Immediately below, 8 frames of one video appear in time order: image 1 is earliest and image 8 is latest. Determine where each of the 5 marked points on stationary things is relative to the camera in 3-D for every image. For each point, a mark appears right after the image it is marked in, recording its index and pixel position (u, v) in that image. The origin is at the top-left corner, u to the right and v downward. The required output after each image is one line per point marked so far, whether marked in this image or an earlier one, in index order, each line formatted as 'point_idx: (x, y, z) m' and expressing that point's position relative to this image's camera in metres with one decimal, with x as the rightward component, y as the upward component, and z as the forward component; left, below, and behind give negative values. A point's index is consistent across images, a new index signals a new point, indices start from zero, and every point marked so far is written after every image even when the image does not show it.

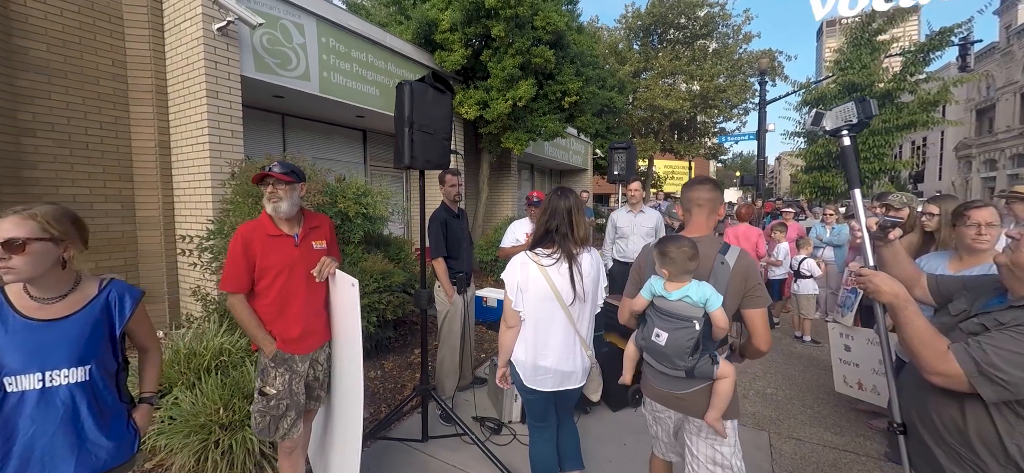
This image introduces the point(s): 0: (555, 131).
0: (+0.9, +2.1, +7.7) m
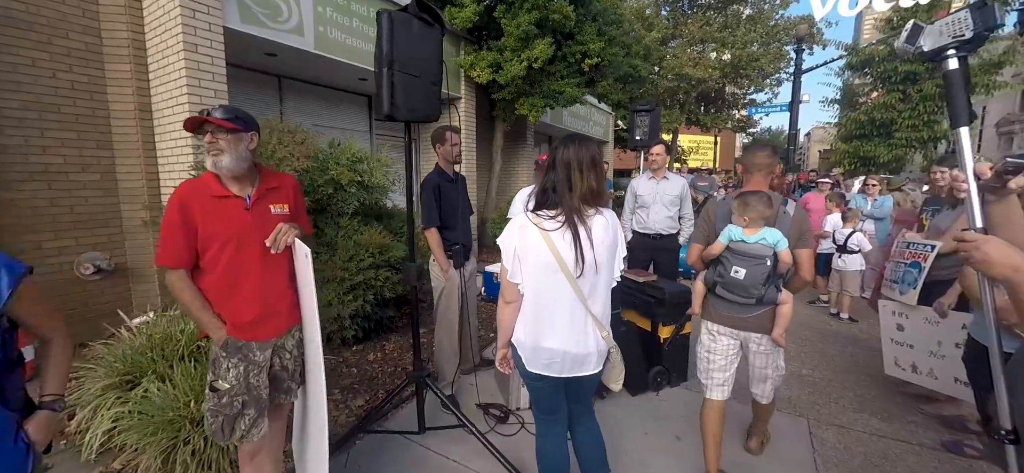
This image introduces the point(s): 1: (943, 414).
0: (+1.2, +2.6, +6.9) m
1: (+2.9, -1.2, +2.5) m
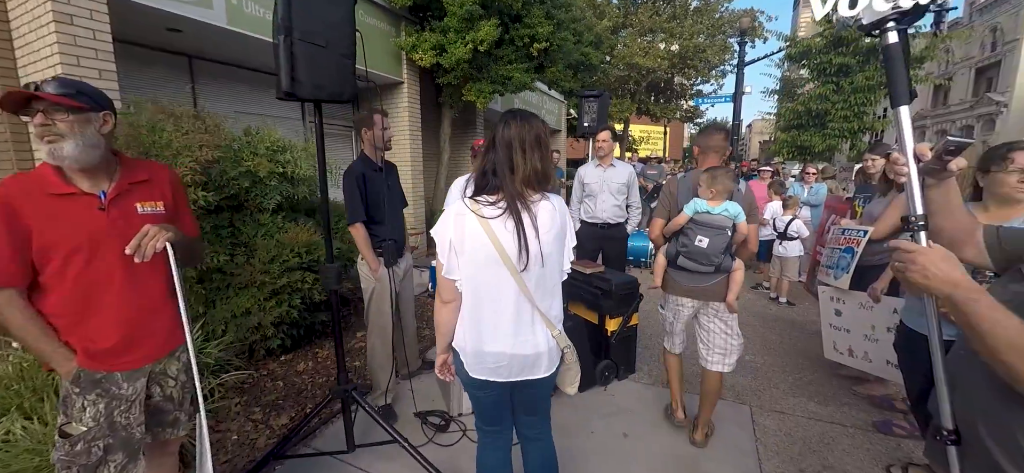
0: (+0.2, +2.7, +6.7) m
1: (+2.5, -1.1, +2.6) m
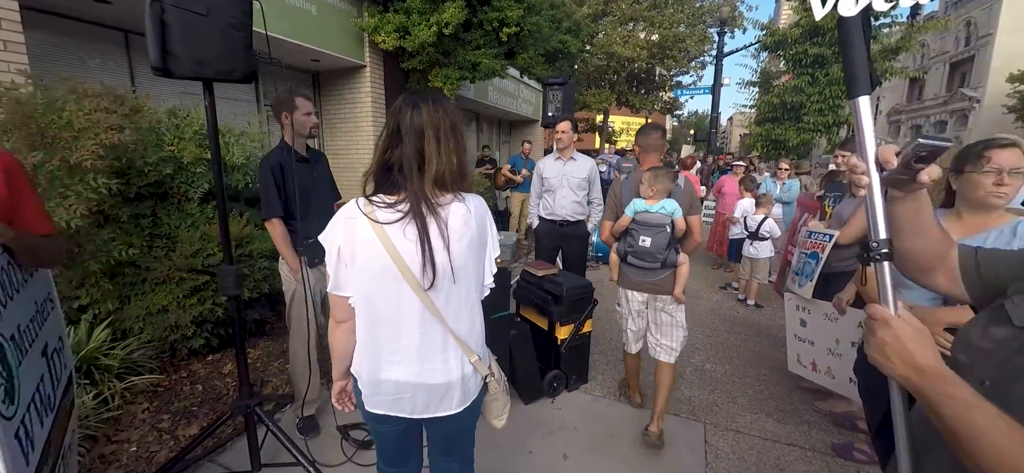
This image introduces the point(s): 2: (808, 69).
0: (-0.3, +2.8, +6.4) m
1: (+2.1, -1.1, +2.4) m
2: (+5.4, +3.0, +6.8) m
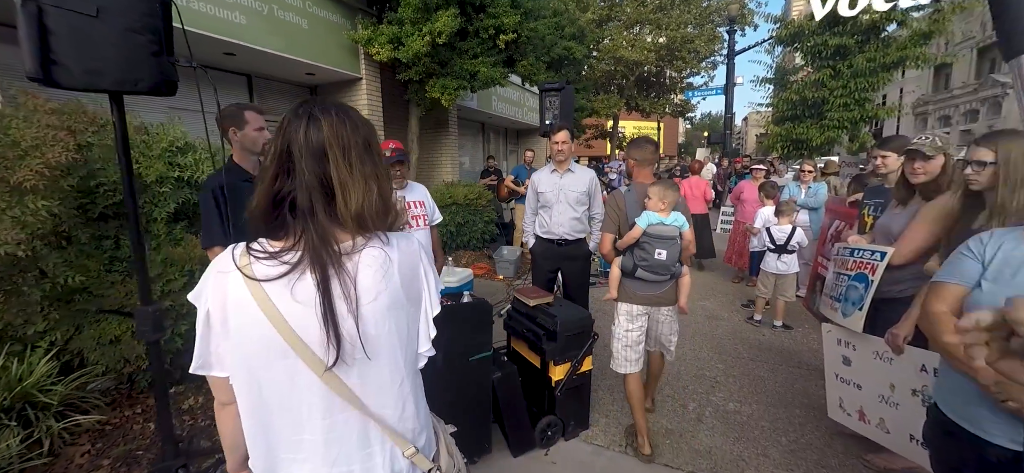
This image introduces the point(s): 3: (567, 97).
0: (-0.3, +2.6, +6.1) m
1: (+2.0, -1.2, +2.0) m
2: (+5.4, +2.9, +6.4) m
3: (+0.8, +2.0, +5.3) m
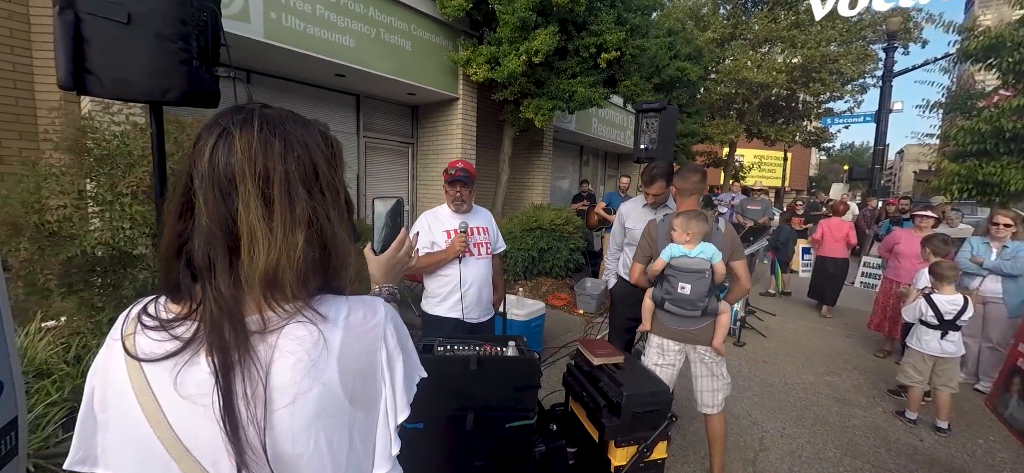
0: (+1.2, +2.1, +5.8) m
1: (+2.1, -1.6, +1.1) m
2: (+6.8, +1.9, +4.7) m
3: (+2.1, +1.5, +4.8) m
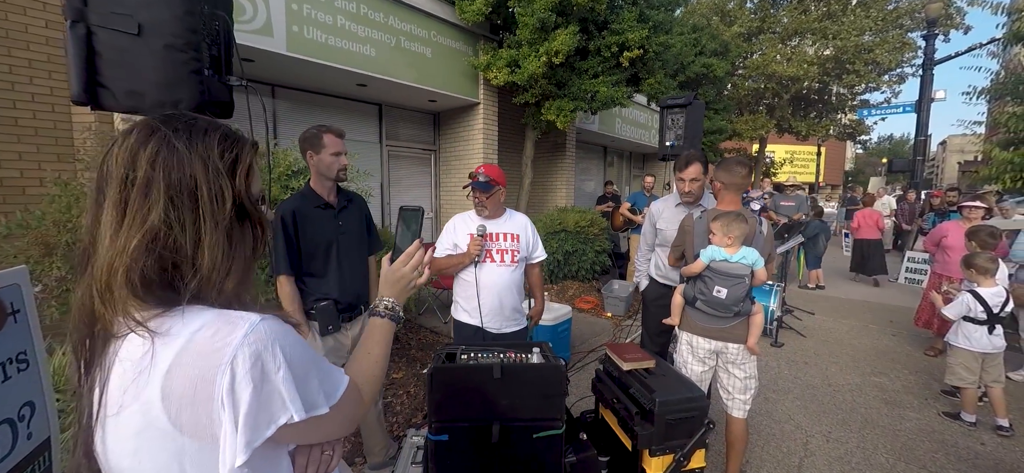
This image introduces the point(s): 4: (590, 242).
0: (+1.5, +2.1, +5.7) m
1: (+2.2, -1.5, +0.9) m
2: (+7.0, +2.0, +4.2) m
3: (+2.3, +1.5, +4.6) m
4: (+1.3, -0.1, +6.3) m
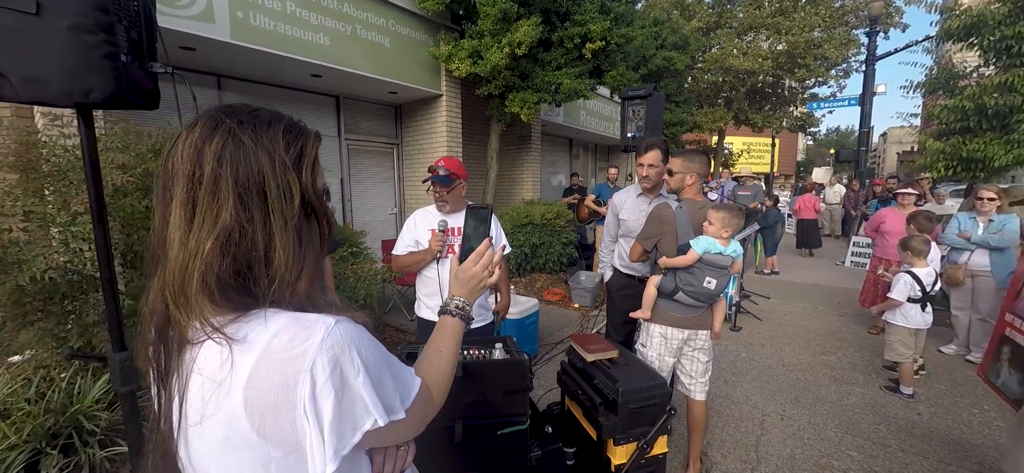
0: (+1.0, +2.2, +5.7) m
1: (+2.1, -1.5, +1.0) m
2: (+6.6, +2.3, +4.7) m
3: (+1.9, +1.6, +4.7) m
4: (+0.8, 0.0, +6.3) m
